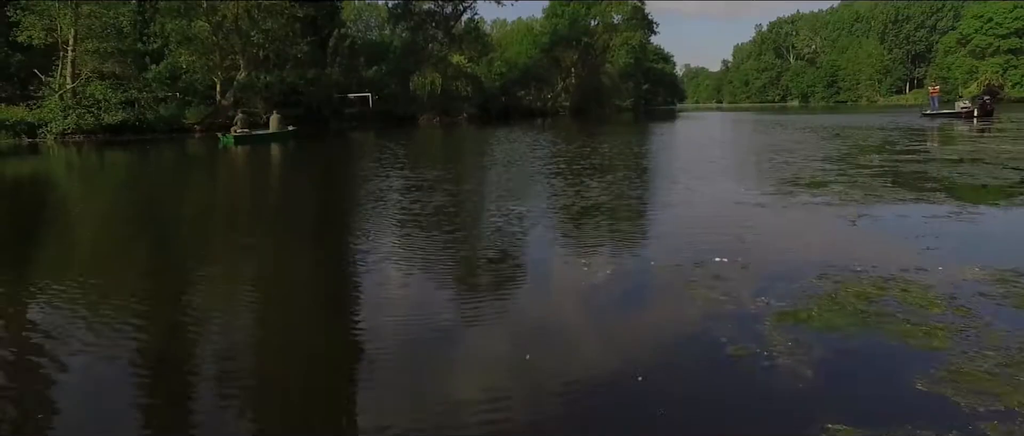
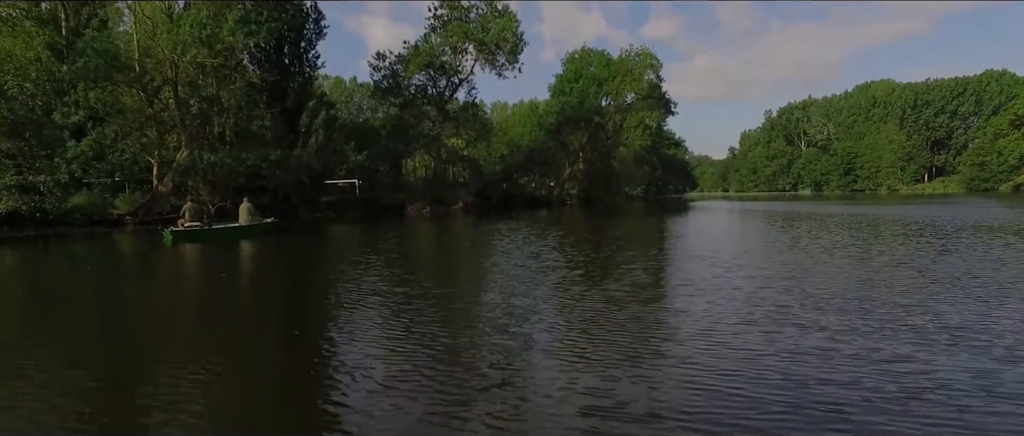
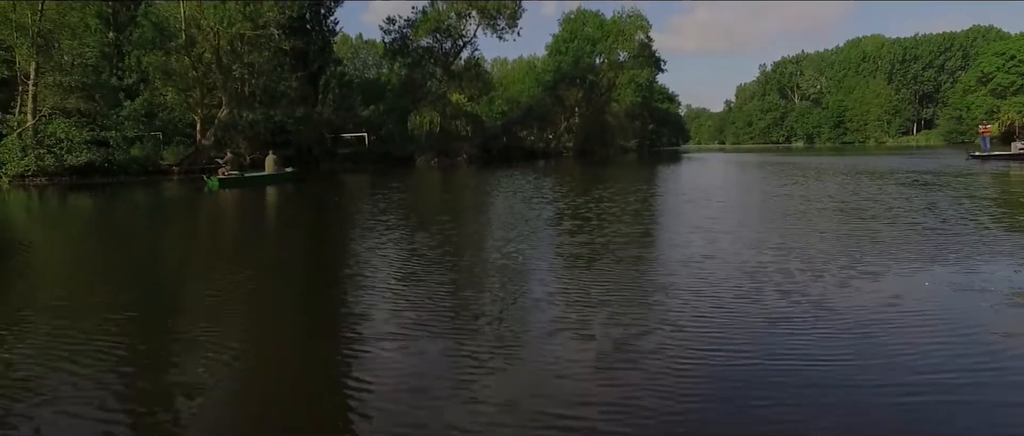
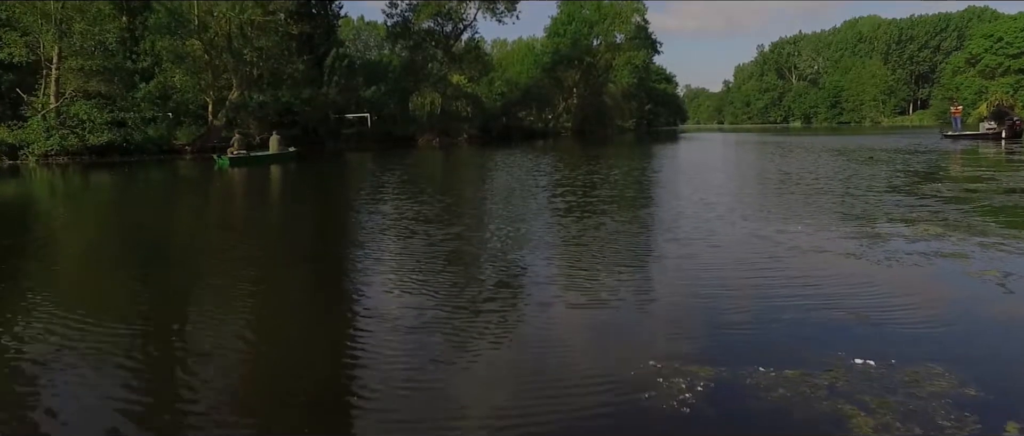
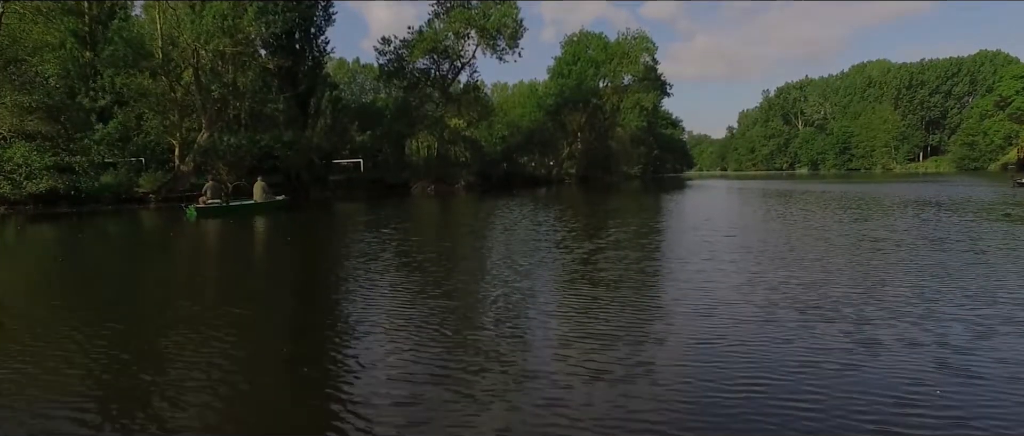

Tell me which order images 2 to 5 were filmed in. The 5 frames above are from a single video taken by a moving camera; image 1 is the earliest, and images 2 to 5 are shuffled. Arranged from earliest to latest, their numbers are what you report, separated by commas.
4, 3, 5, 2
